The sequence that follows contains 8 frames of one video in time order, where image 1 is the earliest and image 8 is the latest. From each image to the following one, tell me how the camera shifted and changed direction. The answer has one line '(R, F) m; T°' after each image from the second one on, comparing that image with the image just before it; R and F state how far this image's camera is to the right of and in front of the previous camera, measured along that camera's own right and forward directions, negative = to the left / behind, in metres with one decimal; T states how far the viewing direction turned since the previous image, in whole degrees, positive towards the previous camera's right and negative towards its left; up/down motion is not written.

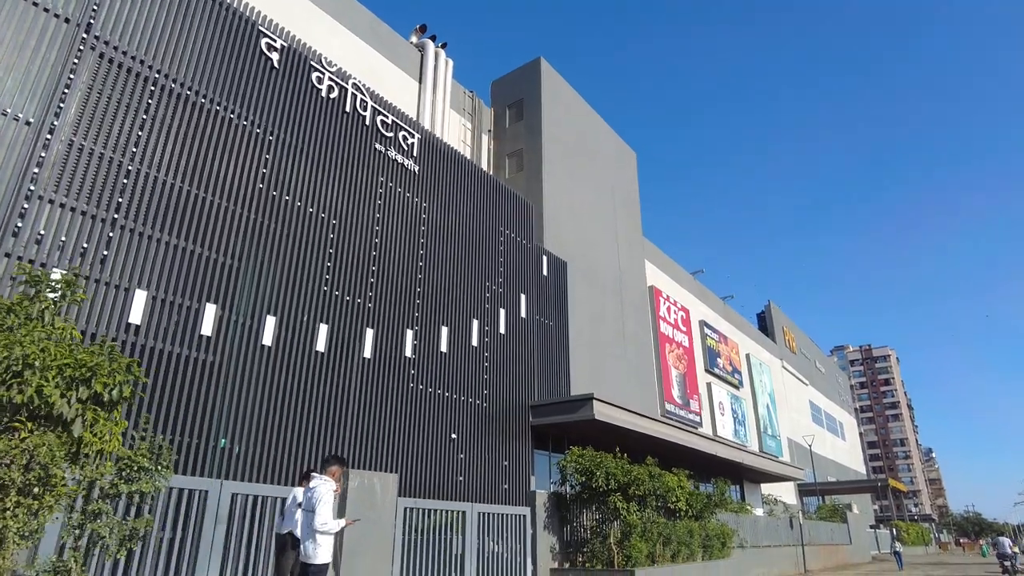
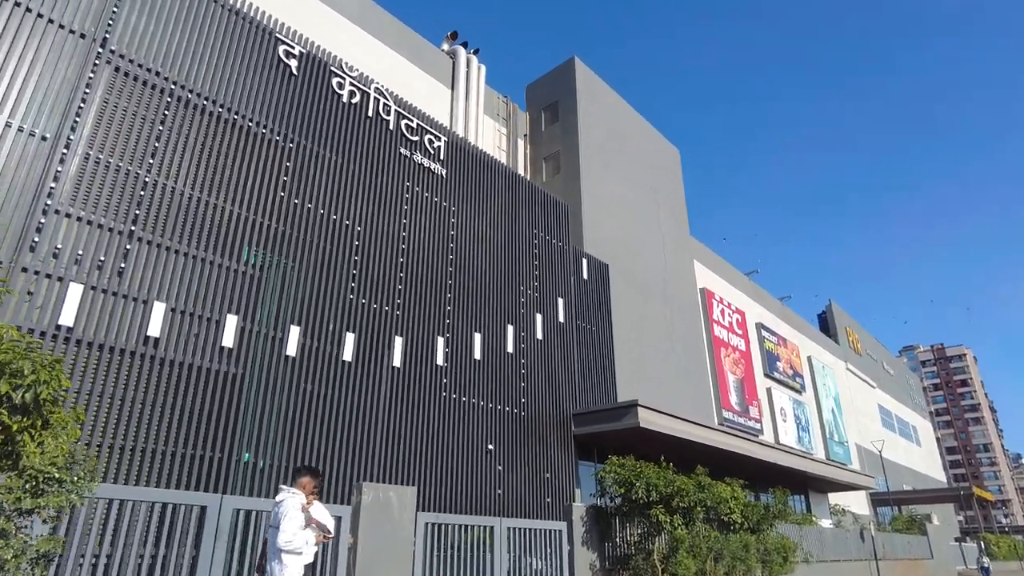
(+0.4, +0.6) m; -5°
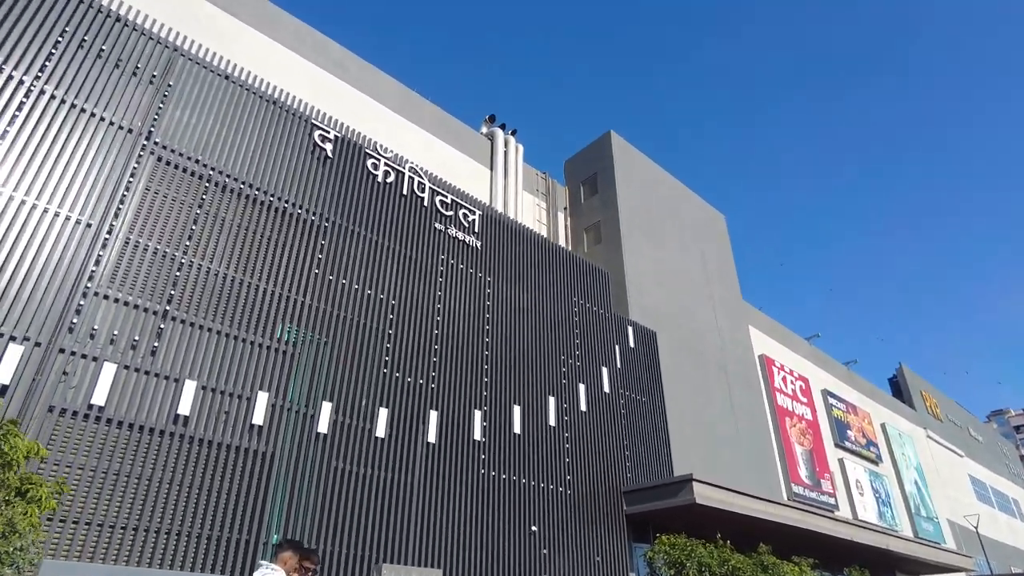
(+0.4, +0.3) m; -5°
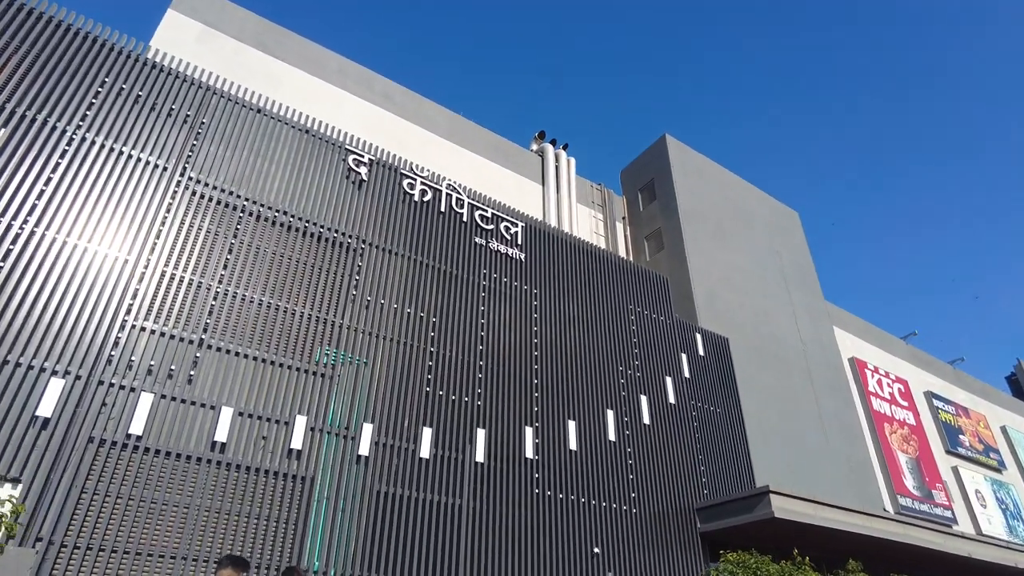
(+0.8, +0.6) m; -7°
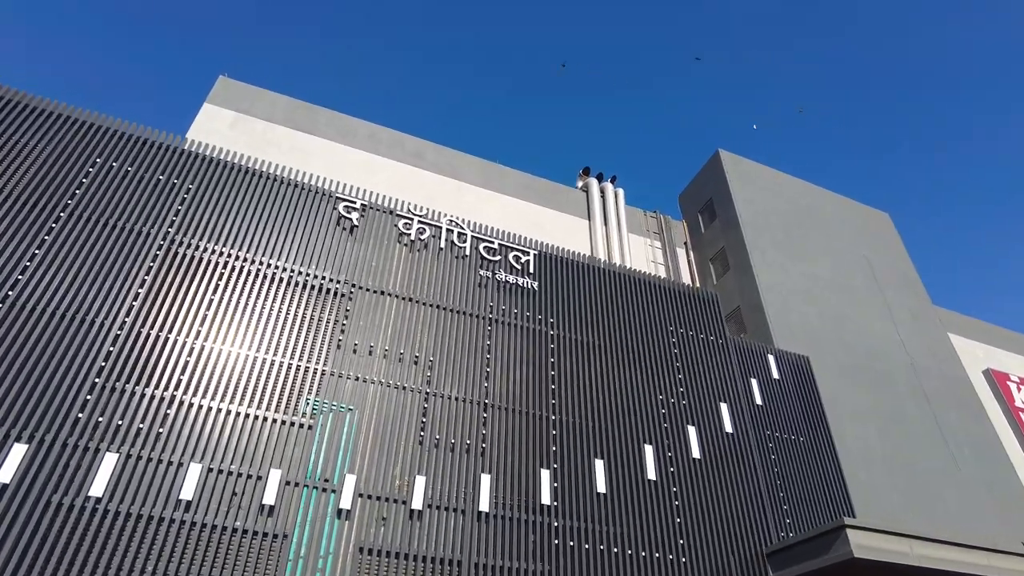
(+2.2, +1.2) m; -10°
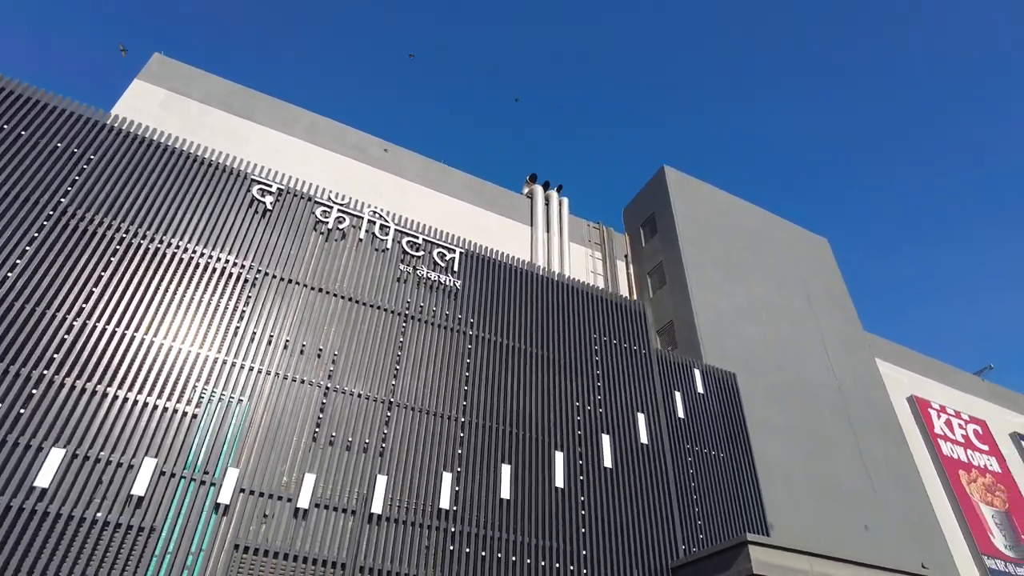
(+0.9, +0.3) m; +3°
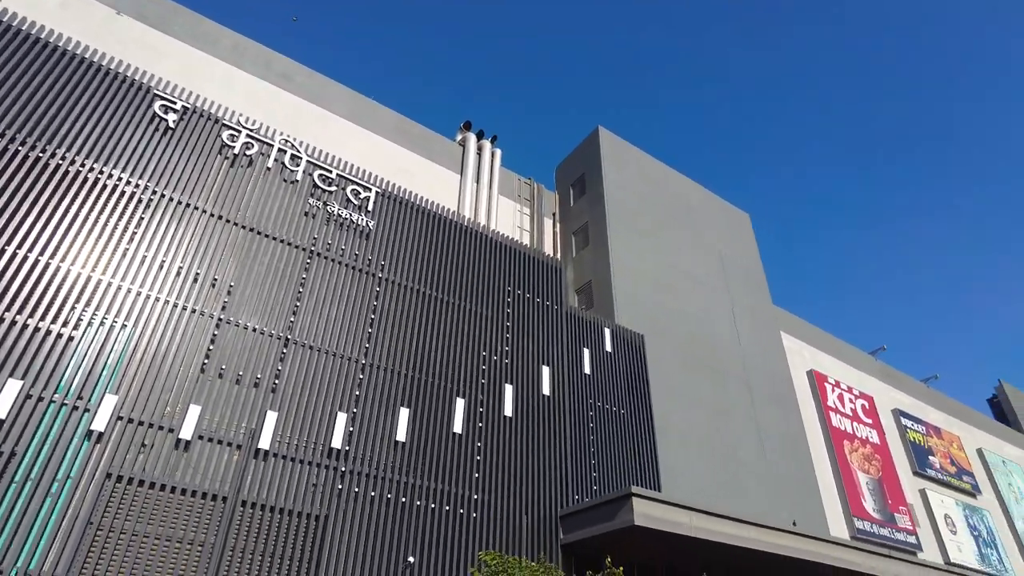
(+0.5, +0.1) m; +6°
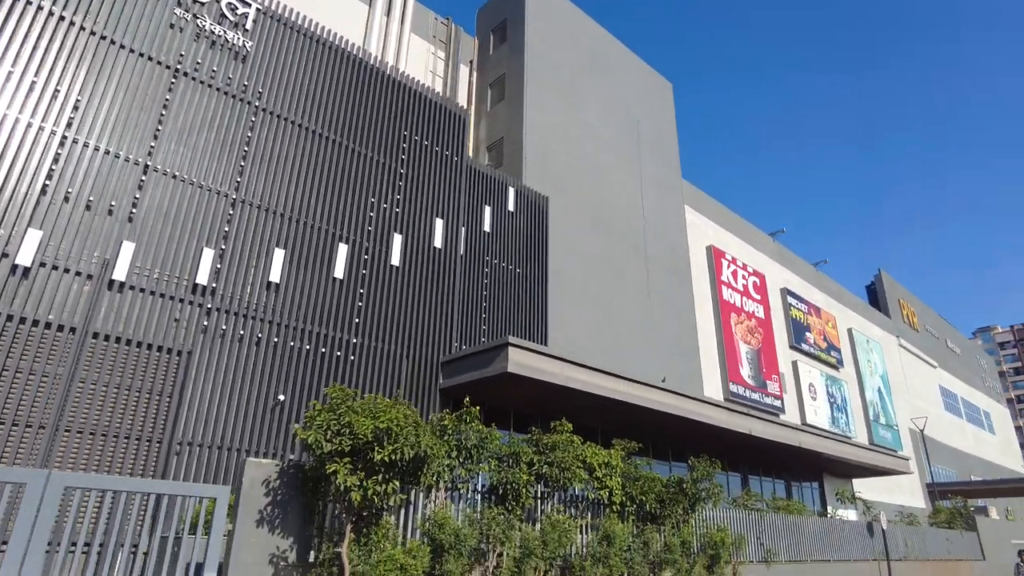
(+0.8, +0.3) m; +7°
